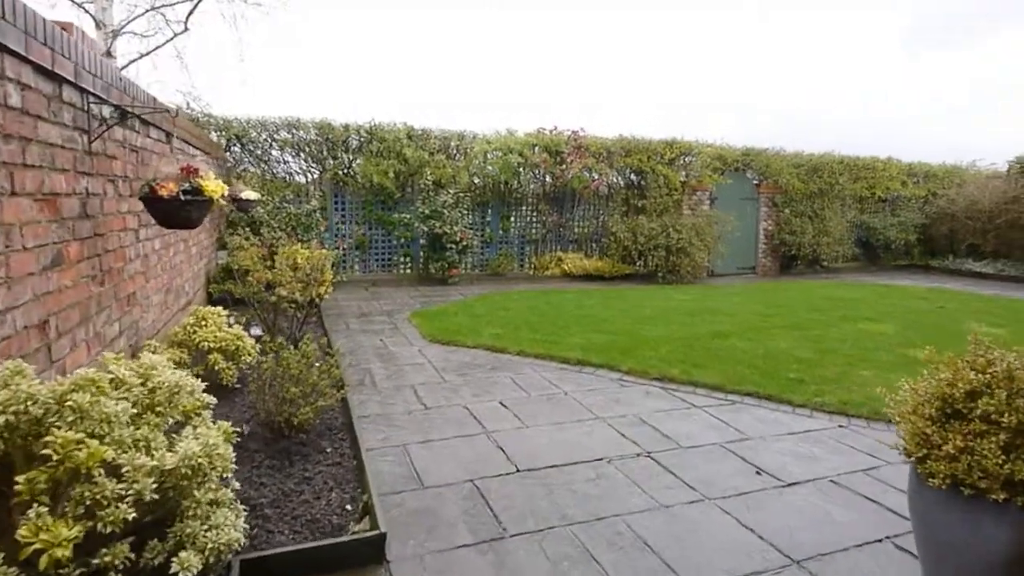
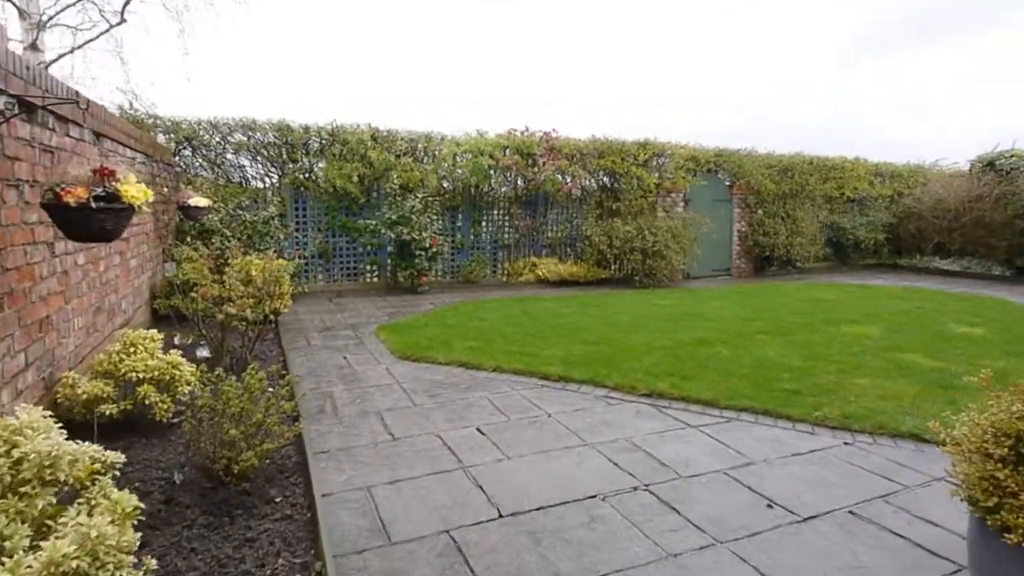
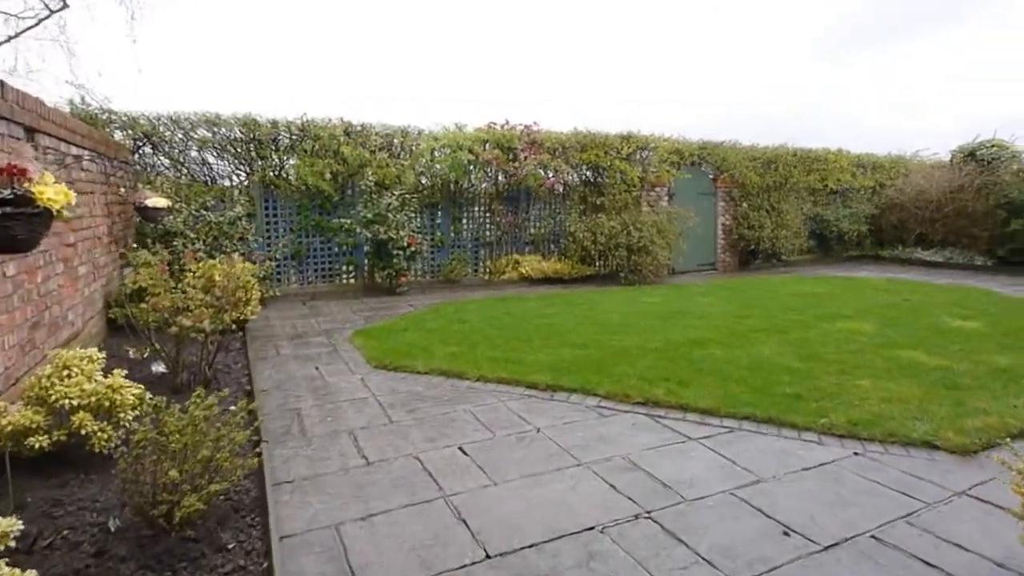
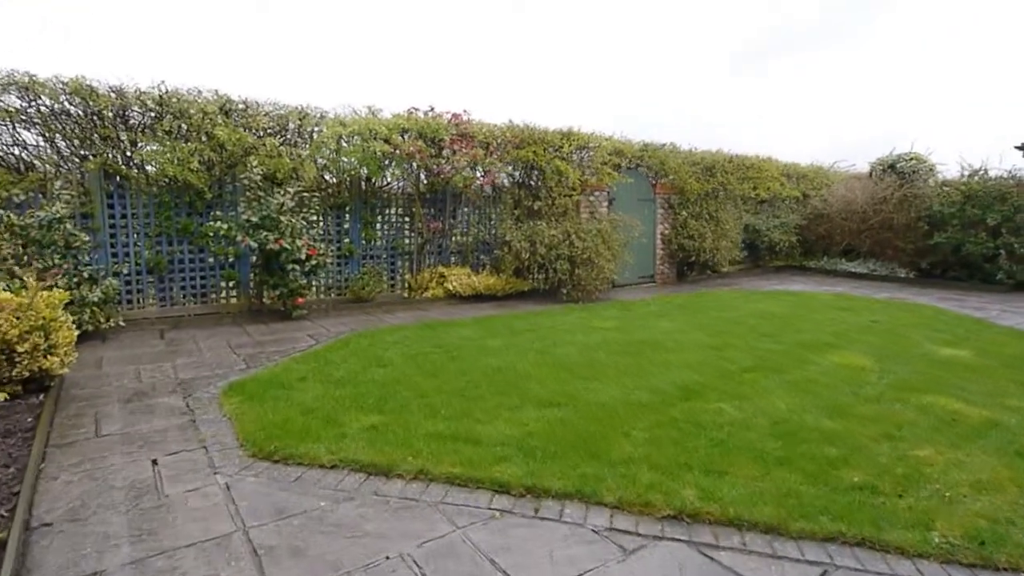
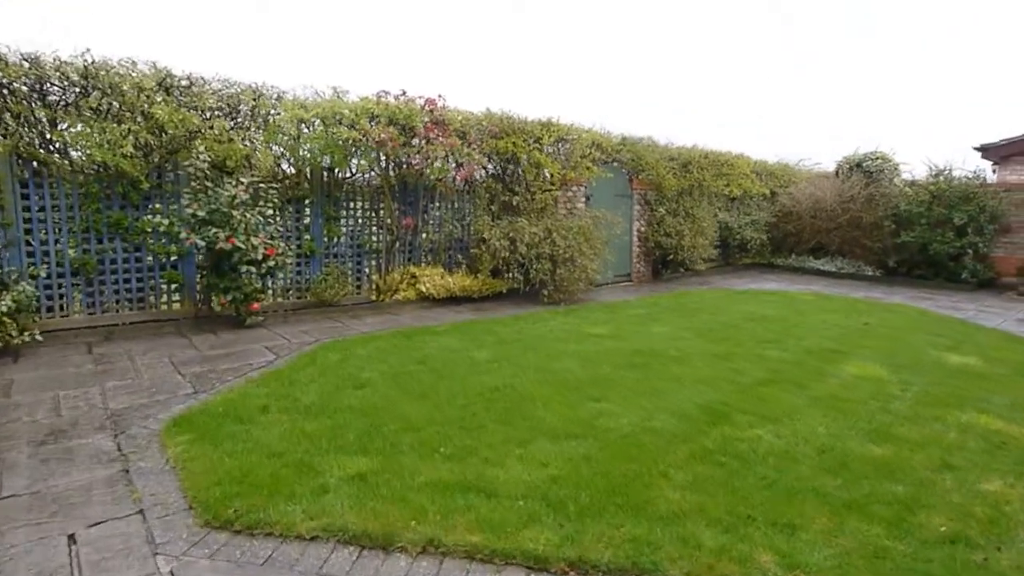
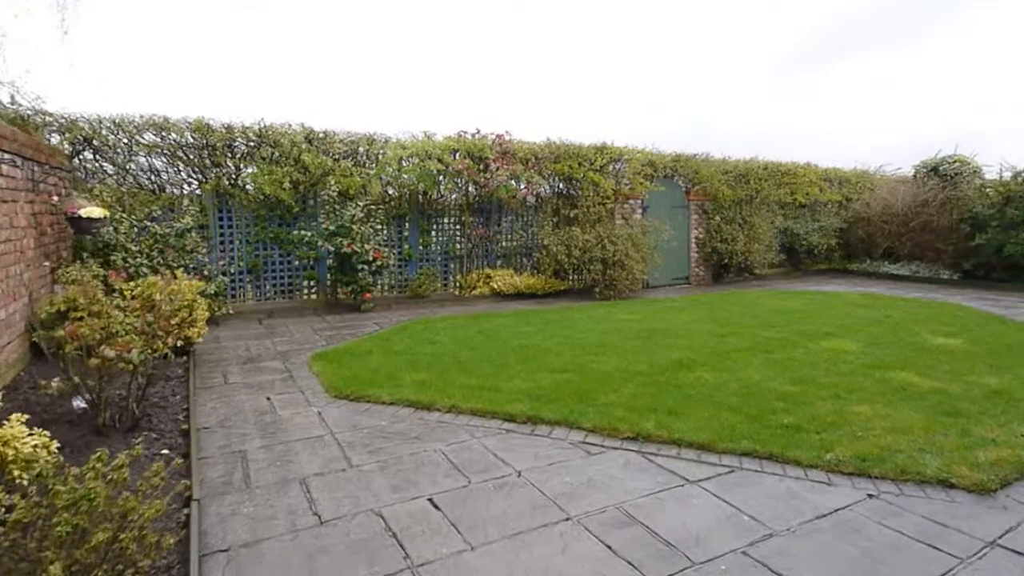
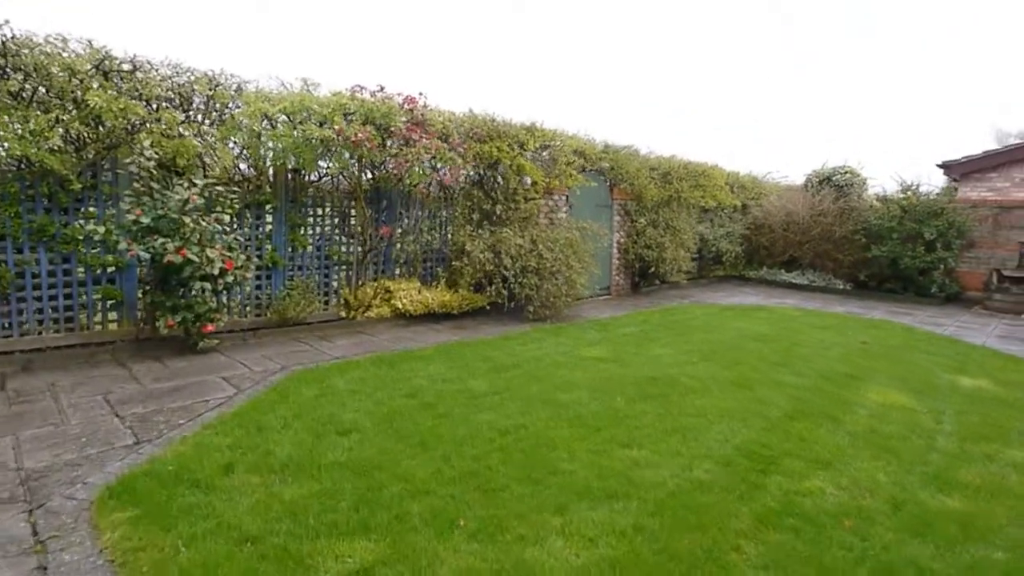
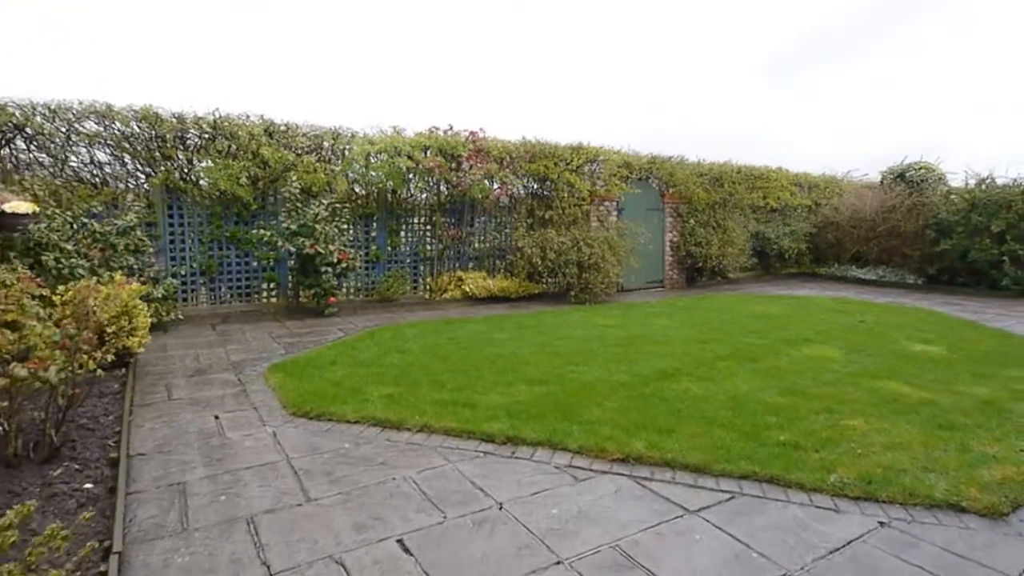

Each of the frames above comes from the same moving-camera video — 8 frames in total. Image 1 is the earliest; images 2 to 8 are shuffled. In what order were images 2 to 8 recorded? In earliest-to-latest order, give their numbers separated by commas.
2, 3, 6, 8, 4, 5, 7
